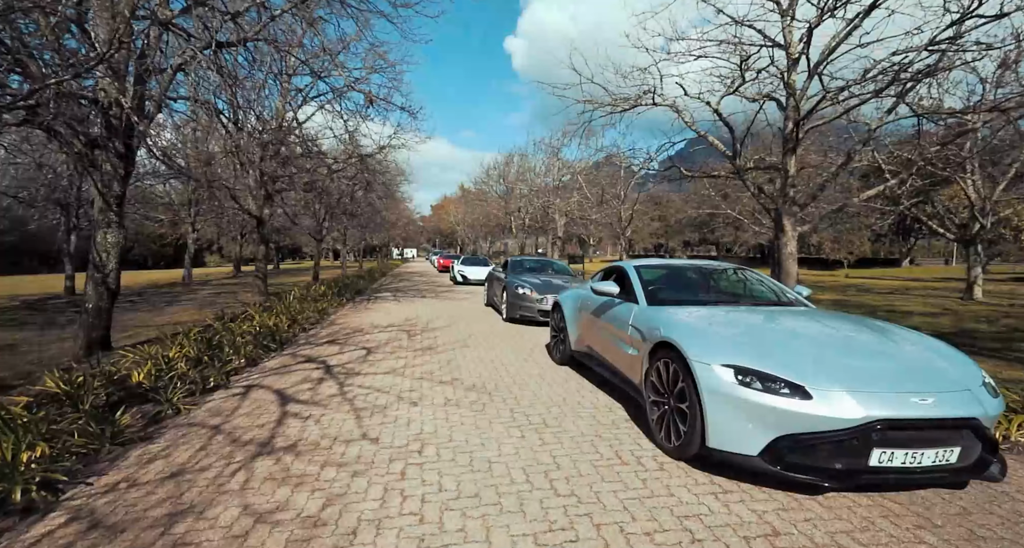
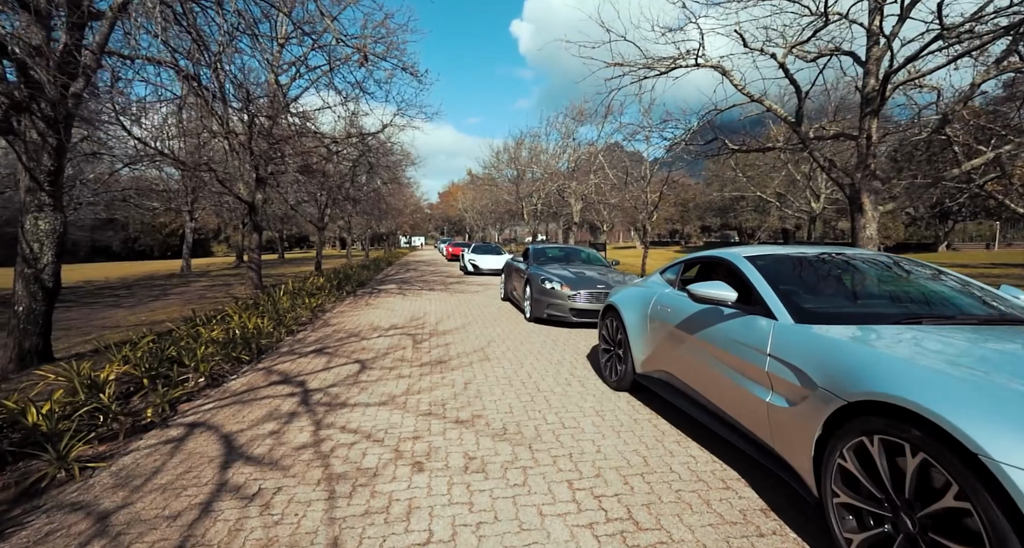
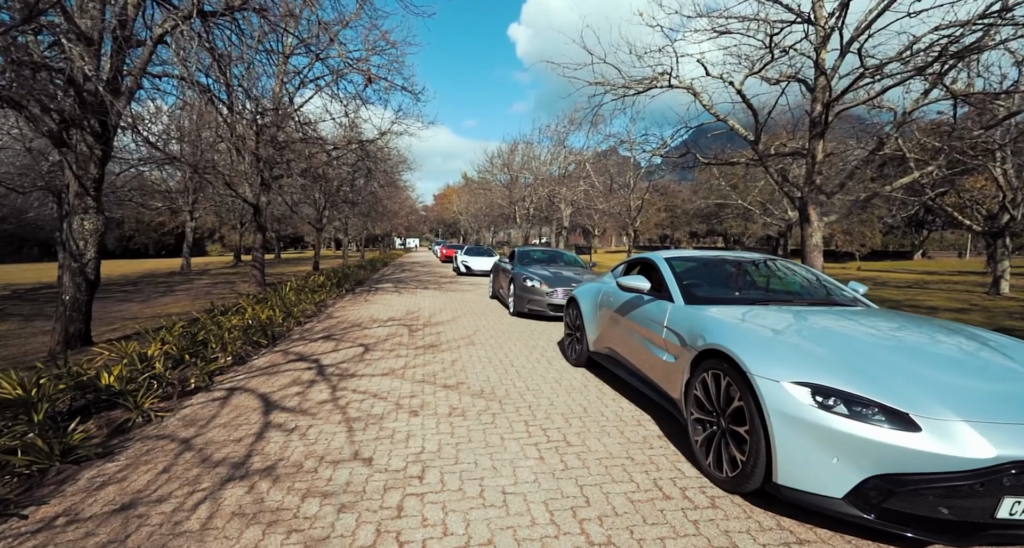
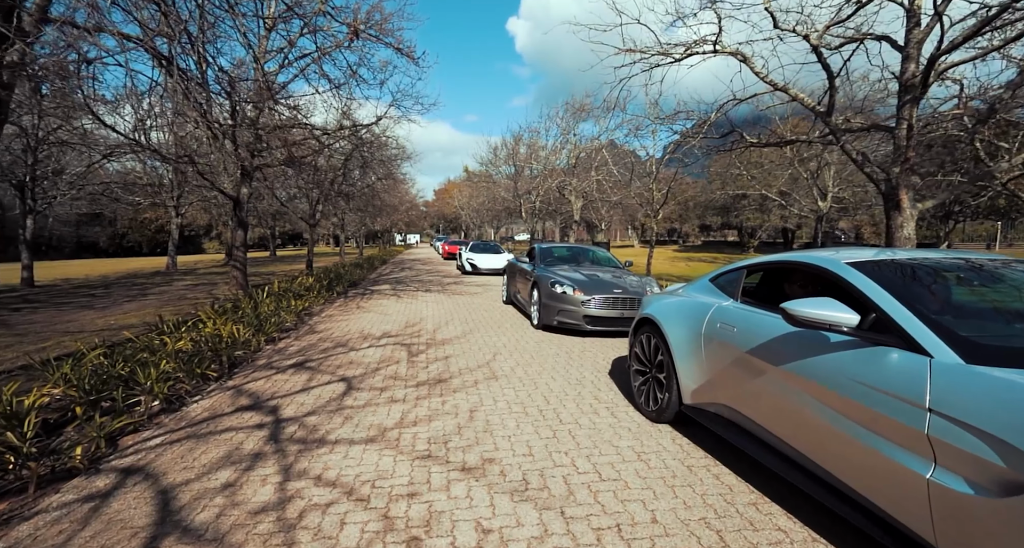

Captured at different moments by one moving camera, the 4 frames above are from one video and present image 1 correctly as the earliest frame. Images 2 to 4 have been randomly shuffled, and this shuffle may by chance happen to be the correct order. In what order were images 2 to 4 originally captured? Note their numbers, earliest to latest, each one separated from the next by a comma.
3, 2, 4
